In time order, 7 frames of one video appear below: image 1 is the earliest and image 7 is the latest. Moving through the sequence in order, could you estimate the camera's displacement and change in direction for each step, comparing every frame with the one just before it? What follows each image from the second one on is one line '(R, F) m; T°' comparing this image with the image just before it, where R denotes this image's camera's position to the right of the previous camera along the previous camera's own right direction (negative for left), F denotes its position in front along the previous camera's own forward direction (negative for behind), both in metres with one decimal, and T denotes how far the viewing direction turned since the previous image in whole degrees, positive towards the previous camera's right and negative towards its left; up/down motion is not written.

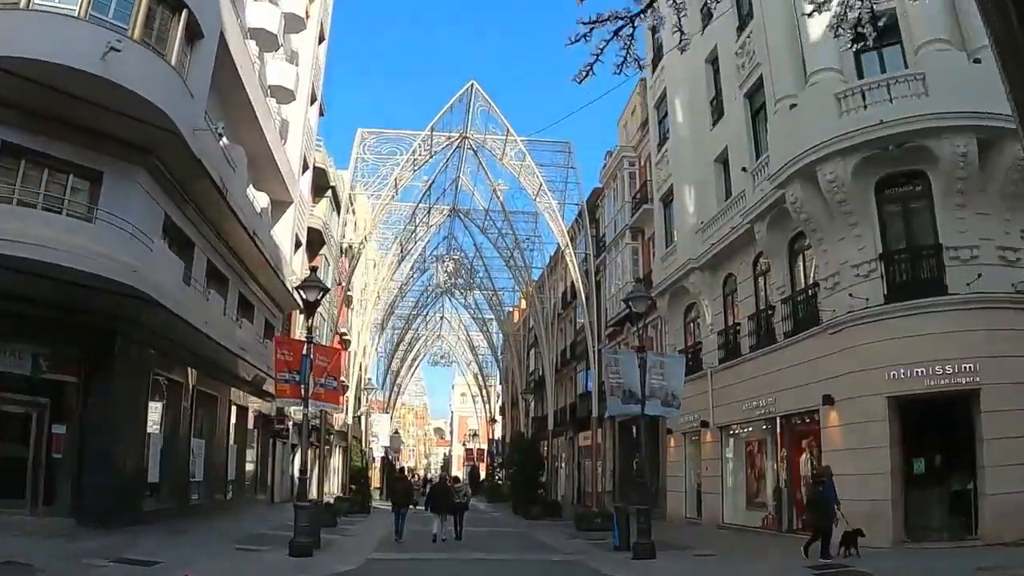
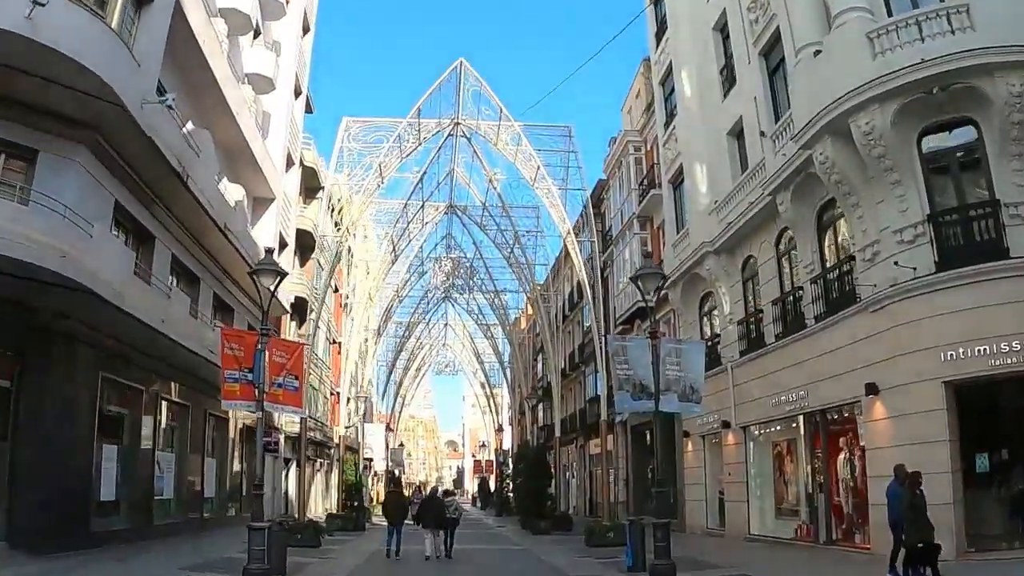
(+0.4, +2.4) m; -1°
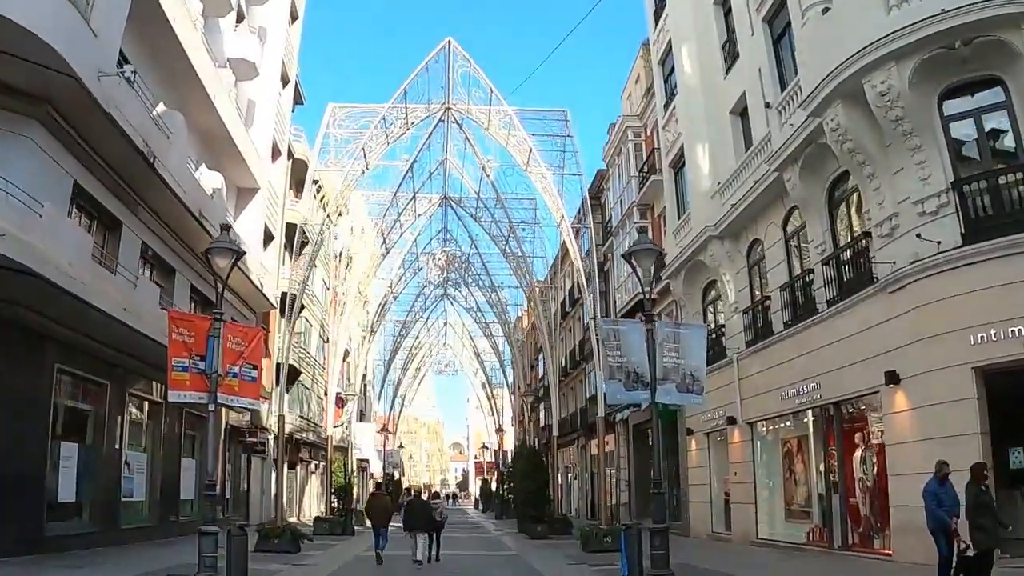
(+0.4, +1.4) m; 0°
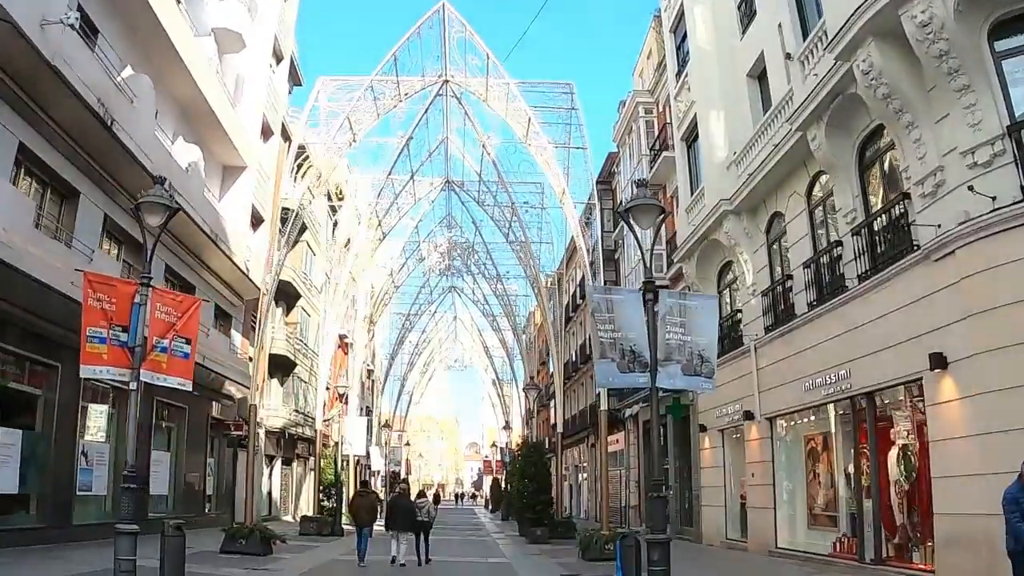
(+0.6, +2.0) m; -1°
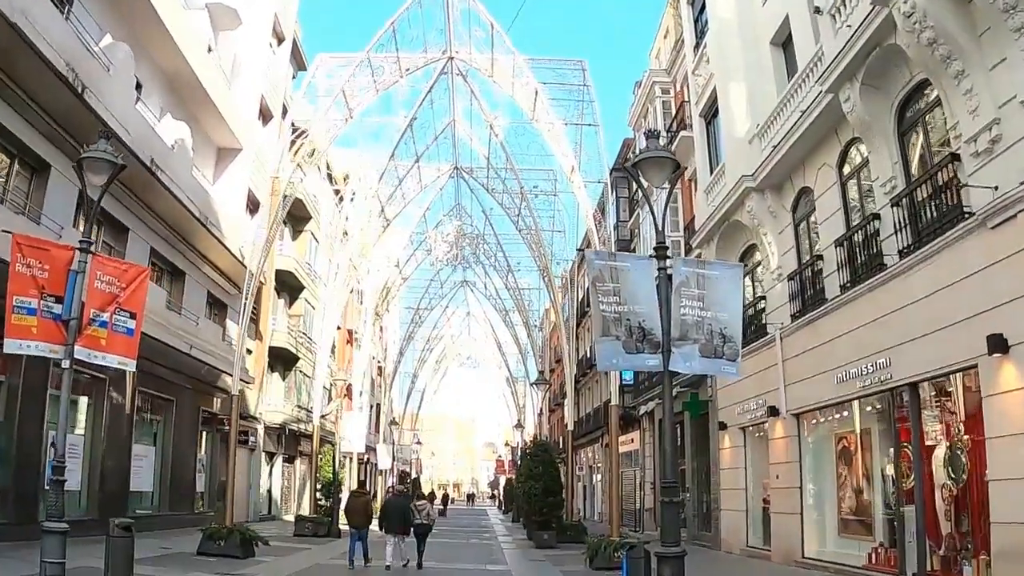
(+0.3, +1.6) m; -1°
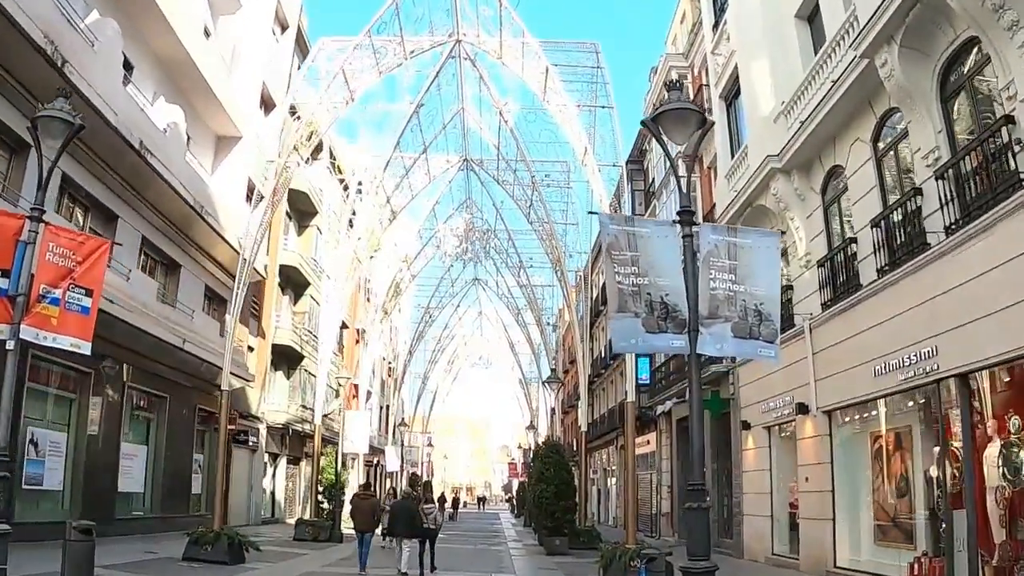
(+0.1, +1.2) m; -1°
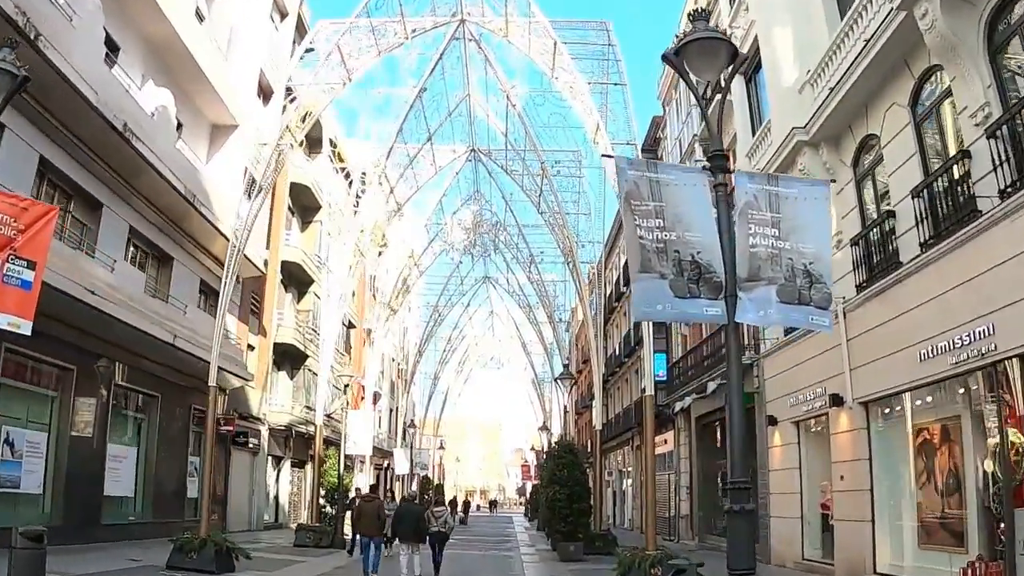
(+0.1, +1.2) m; -1°
